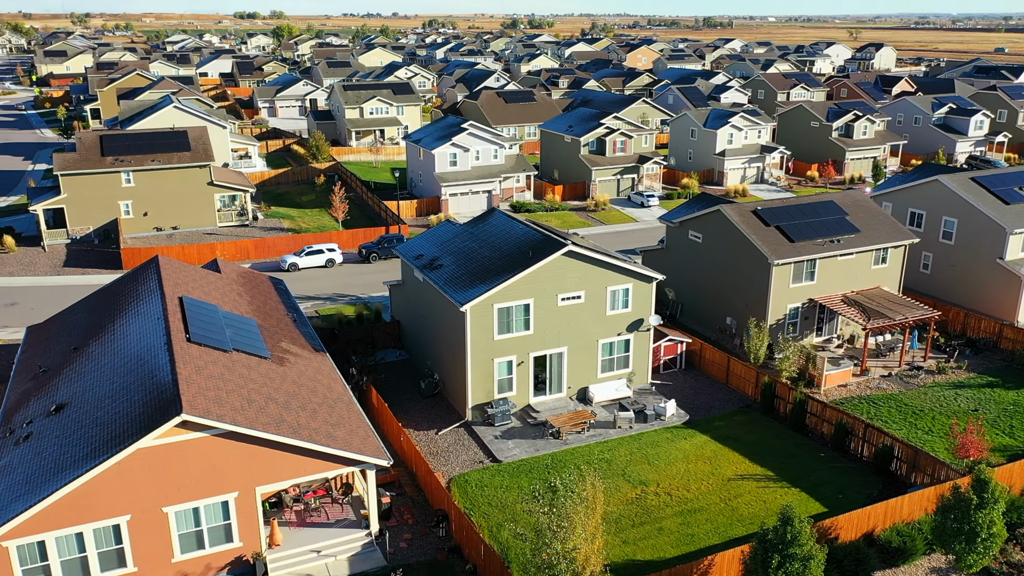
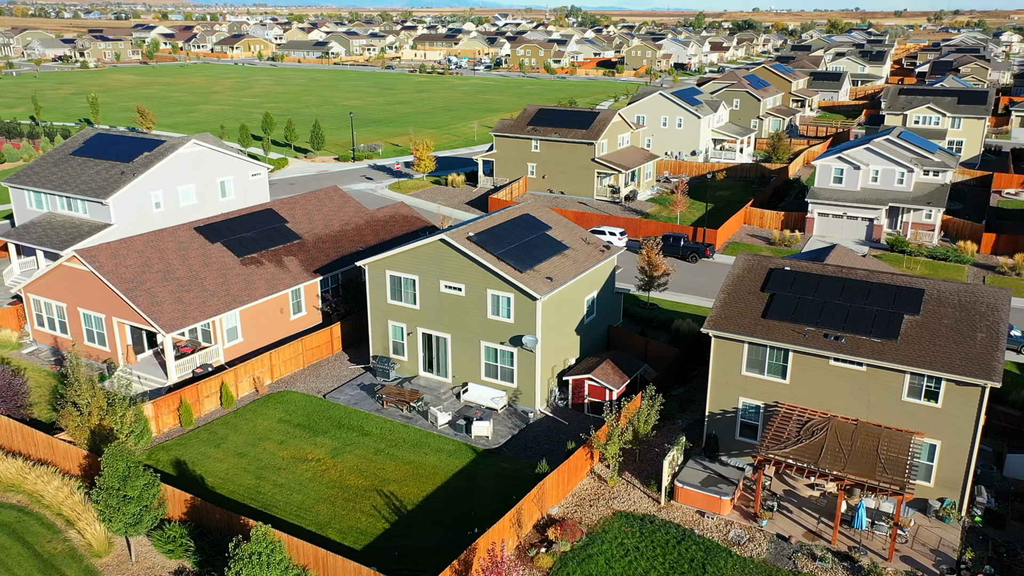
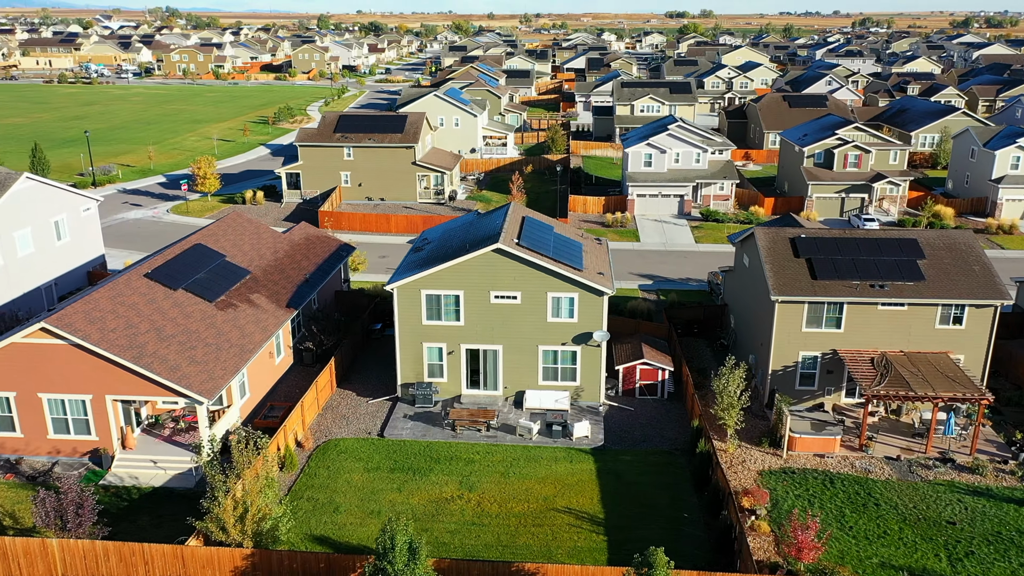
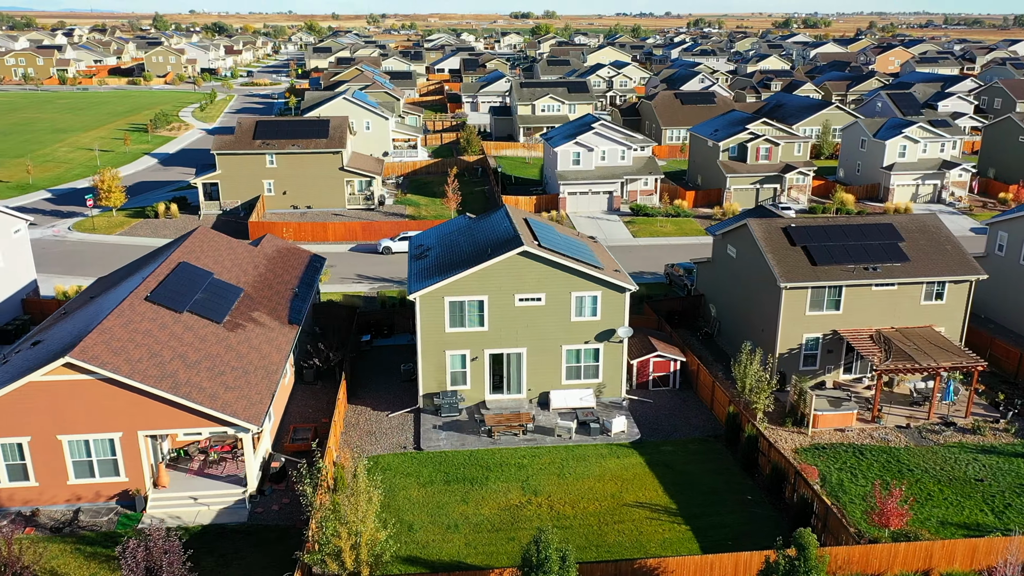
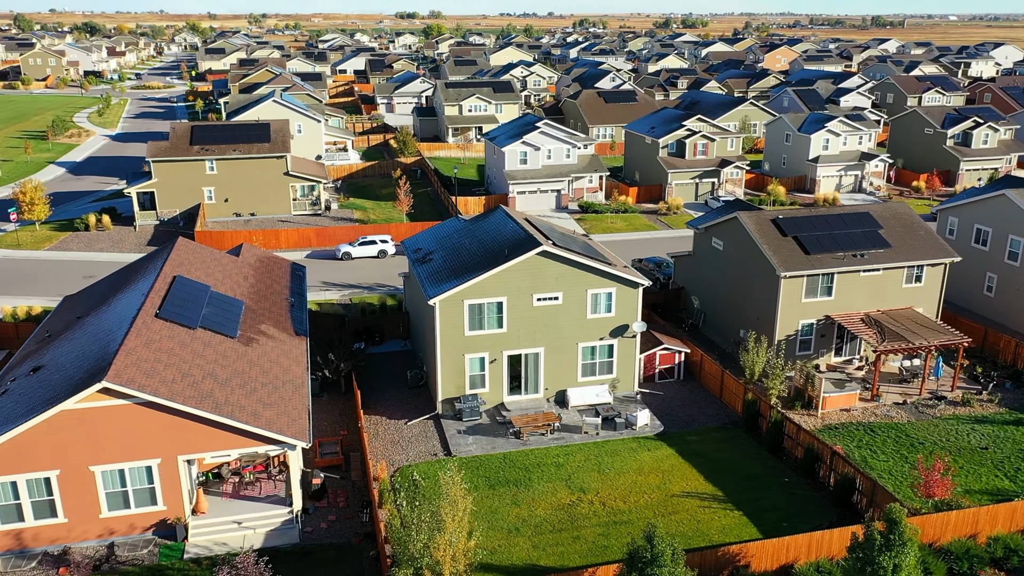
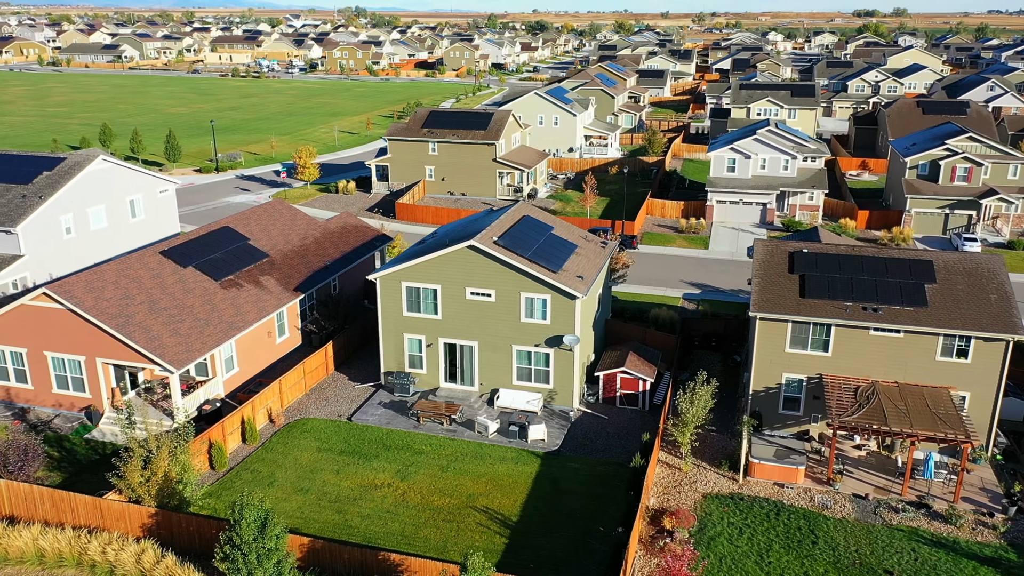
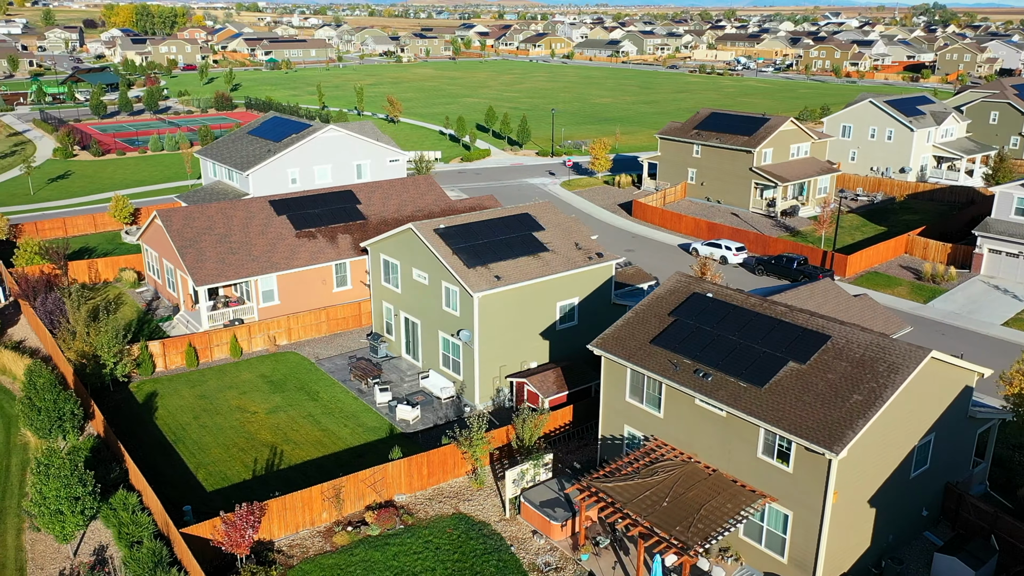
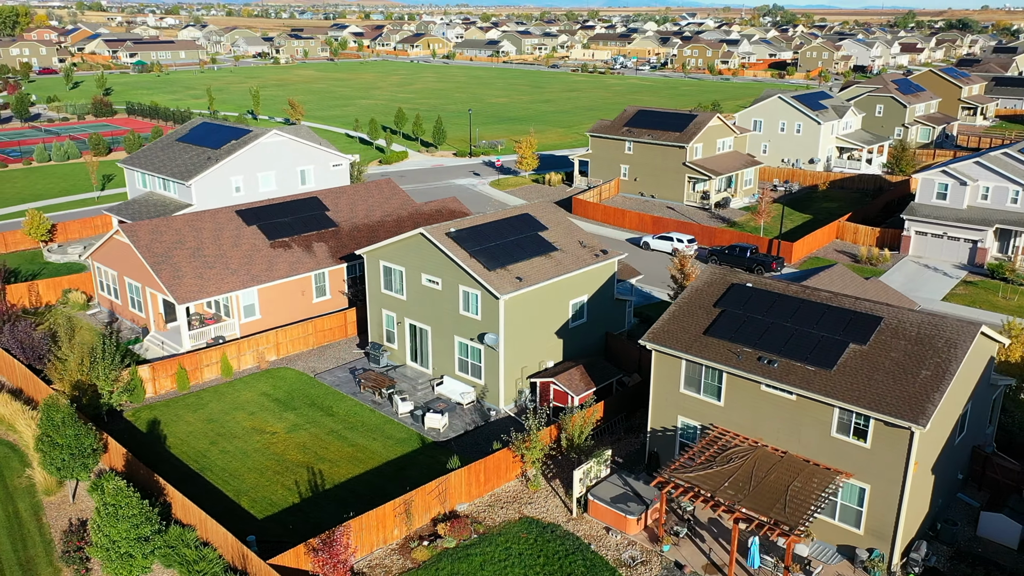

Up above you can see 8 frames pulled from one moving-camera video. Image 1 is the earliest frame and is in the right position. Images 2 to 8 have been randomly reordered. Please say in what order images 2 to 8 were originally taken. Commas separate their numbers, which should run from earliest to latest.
5, 4, 3, 6, 2, 8, 7
